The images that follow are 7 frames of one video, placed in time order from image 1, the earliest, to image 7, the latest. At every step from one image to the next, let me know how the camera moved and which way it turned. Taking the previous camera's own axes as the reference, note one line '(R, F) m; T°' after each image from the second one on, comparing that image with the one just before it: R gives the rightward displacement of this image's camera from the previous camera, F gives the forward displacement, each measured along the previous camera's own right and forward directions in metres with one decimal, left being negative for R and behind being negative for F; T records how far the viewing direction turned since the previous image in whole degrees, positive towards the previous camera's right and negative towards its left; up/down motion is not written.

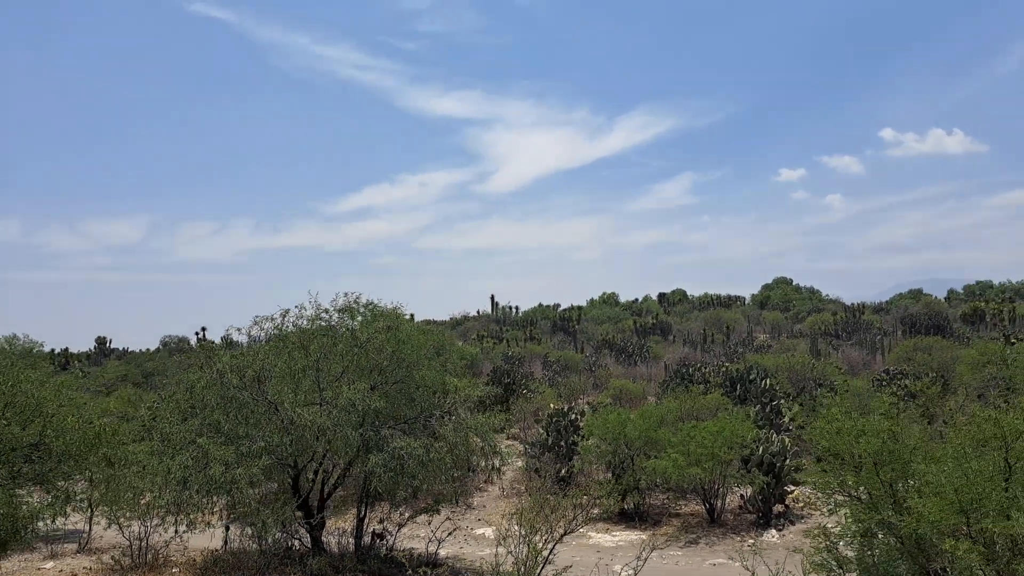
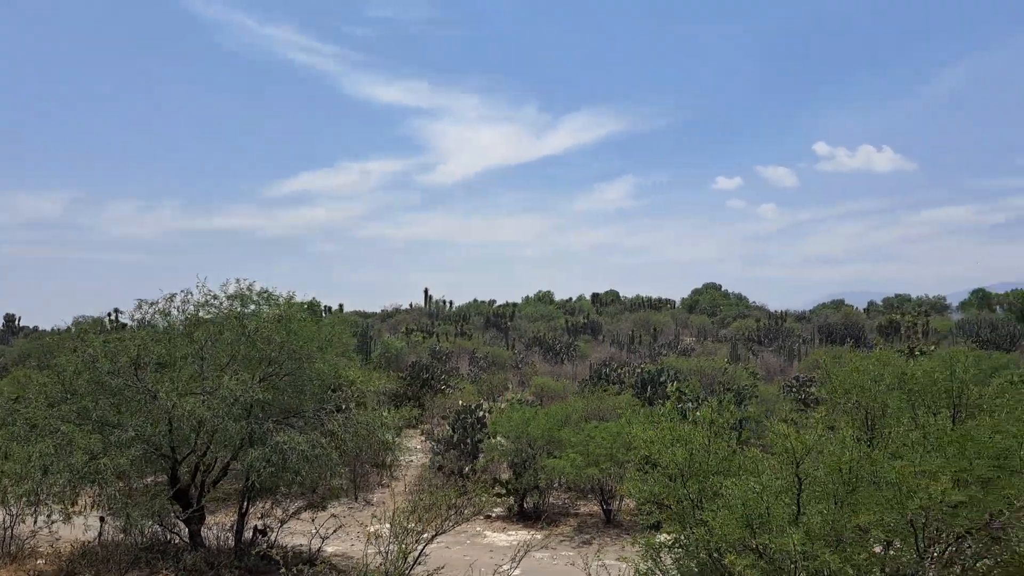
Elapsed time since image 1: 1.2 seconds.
(+0.5, +0.1) m; +4°
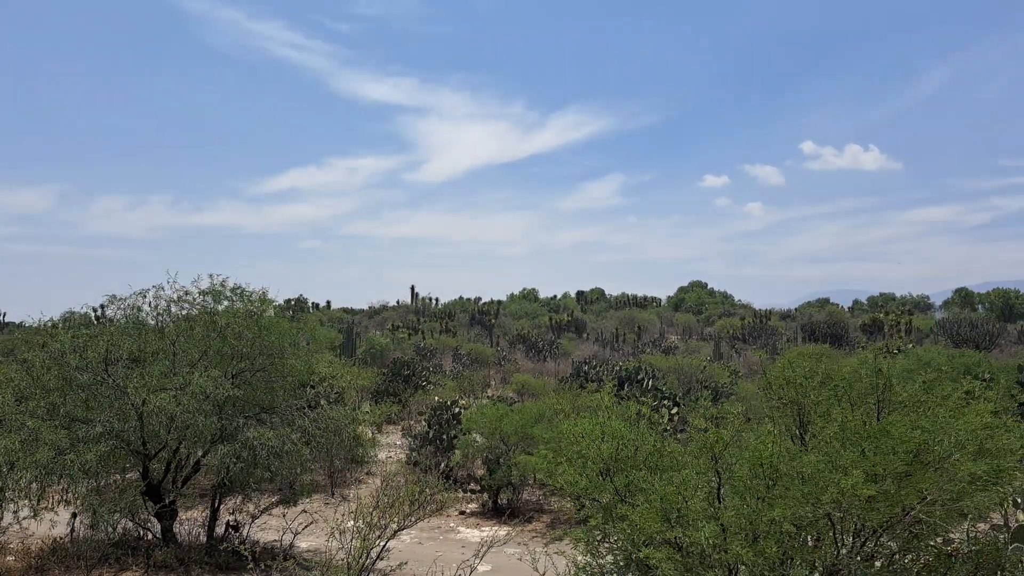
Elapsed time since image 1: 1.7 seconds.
(+0.2, -0.1) m; +1°
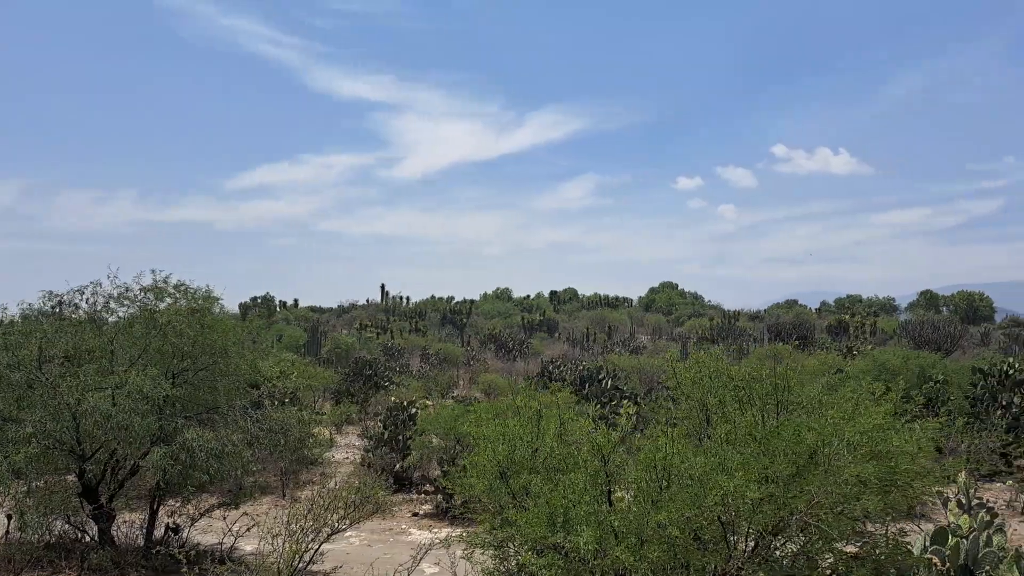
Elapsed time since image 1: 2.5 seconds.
(+0.3, +0.1) m; +2°
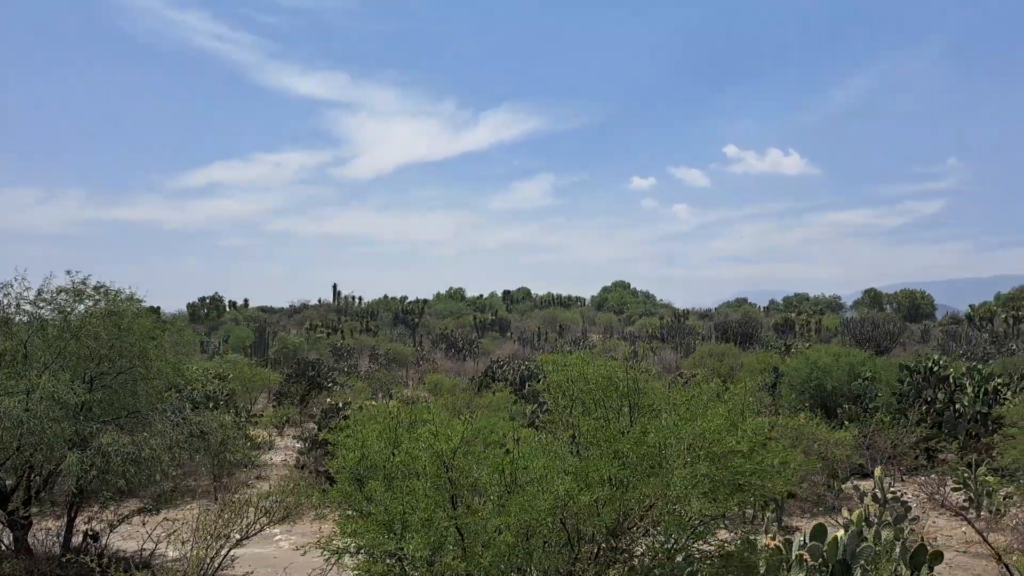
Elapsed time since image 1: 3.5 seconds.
(+0.4, -0.1) m; +3°
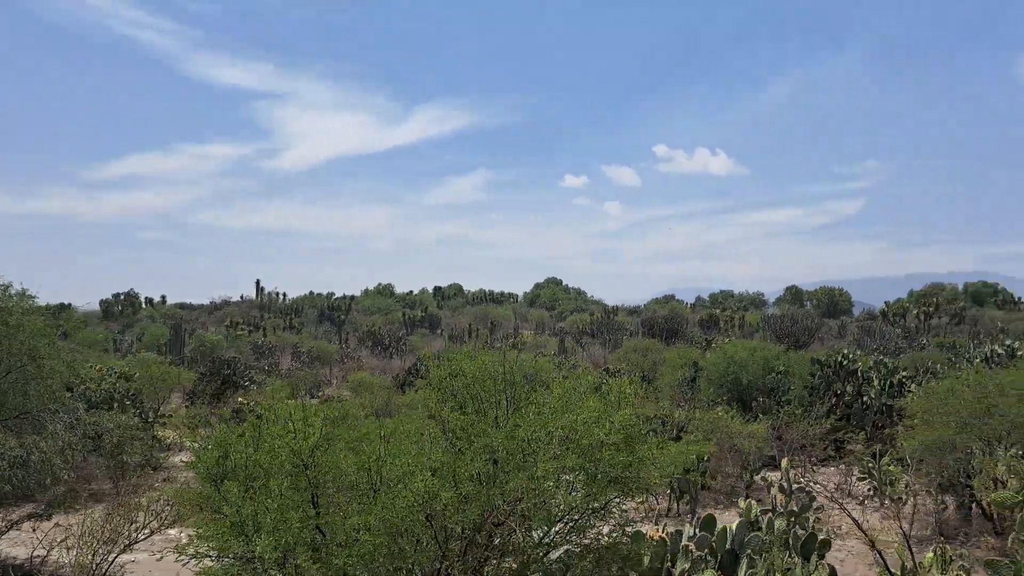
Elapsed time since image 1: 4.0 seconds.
(+0.3, +0.1) m; +5°
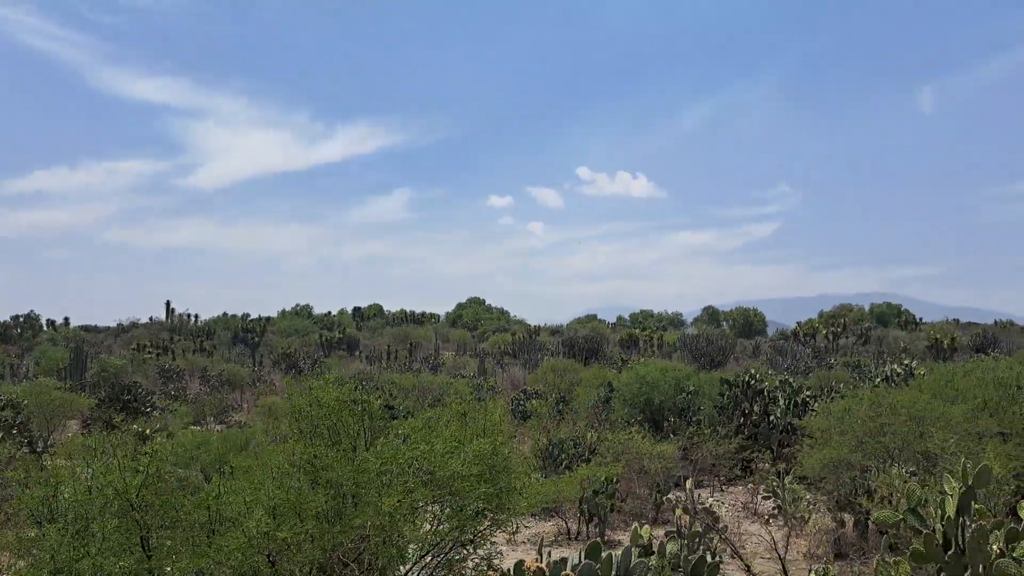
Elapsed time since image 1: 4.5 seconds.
(+0.3, +0.1) m; +5°
